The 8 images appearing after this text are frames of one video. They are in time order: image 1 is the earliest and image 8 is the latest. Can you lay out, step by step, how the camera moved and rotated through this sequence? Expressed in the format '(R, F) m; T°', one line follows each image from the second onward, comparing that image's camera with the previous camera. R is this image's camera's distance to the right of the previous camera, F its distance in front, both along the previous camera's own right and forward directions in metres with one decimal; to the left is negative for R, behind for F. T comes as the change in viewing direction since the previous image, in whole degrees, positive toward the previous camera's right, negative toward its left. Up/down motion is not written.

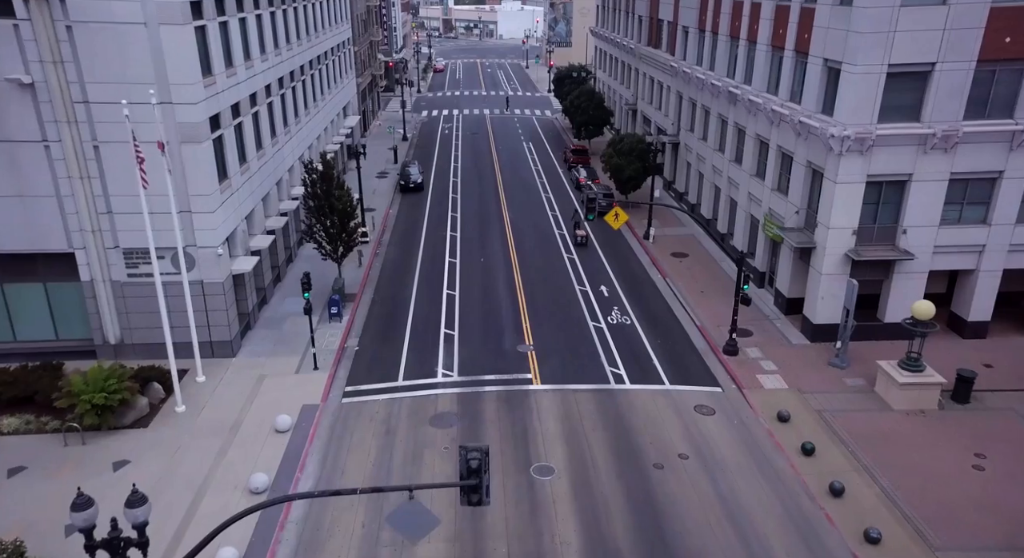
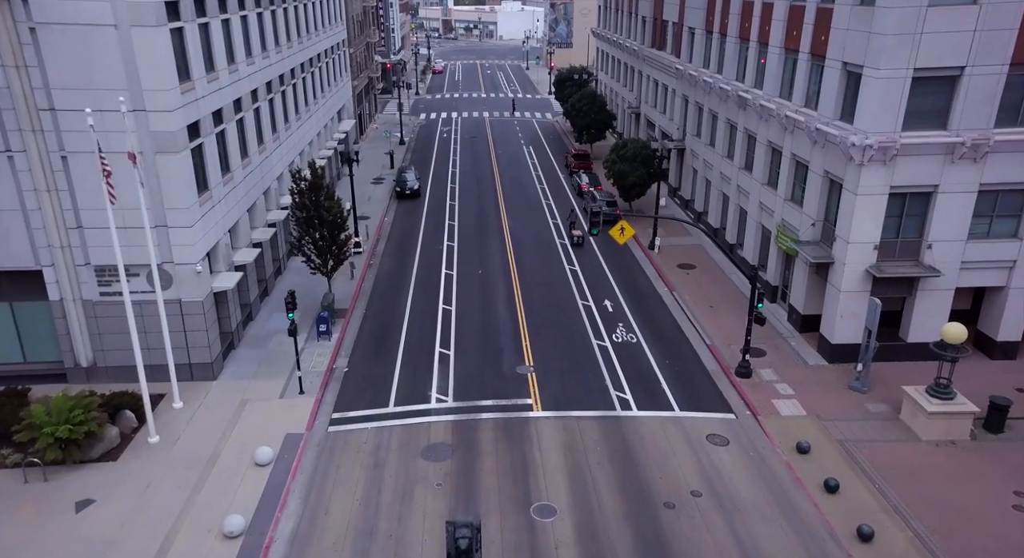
(+0.1, +1.8) m; 0°
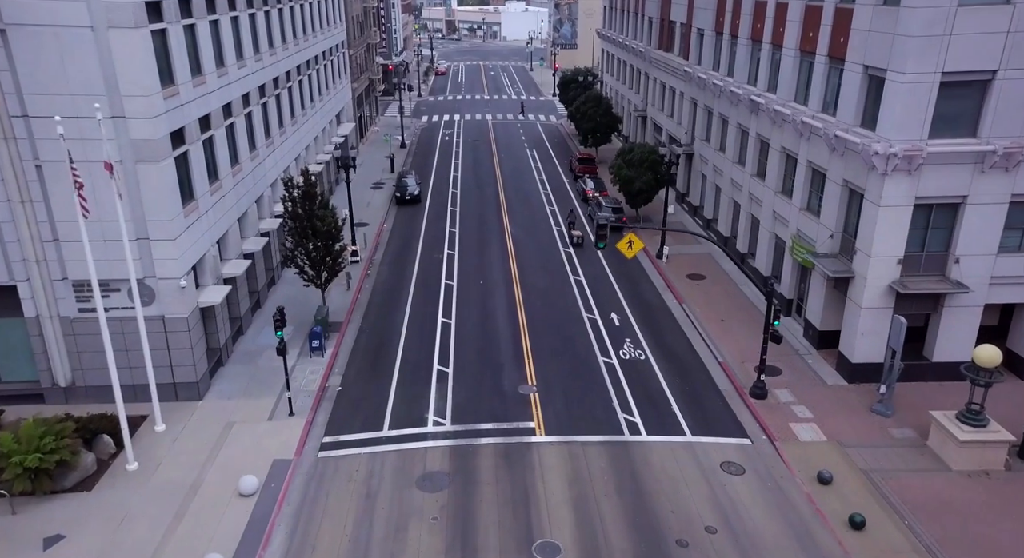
(+0.1, +1.5) m; 0°
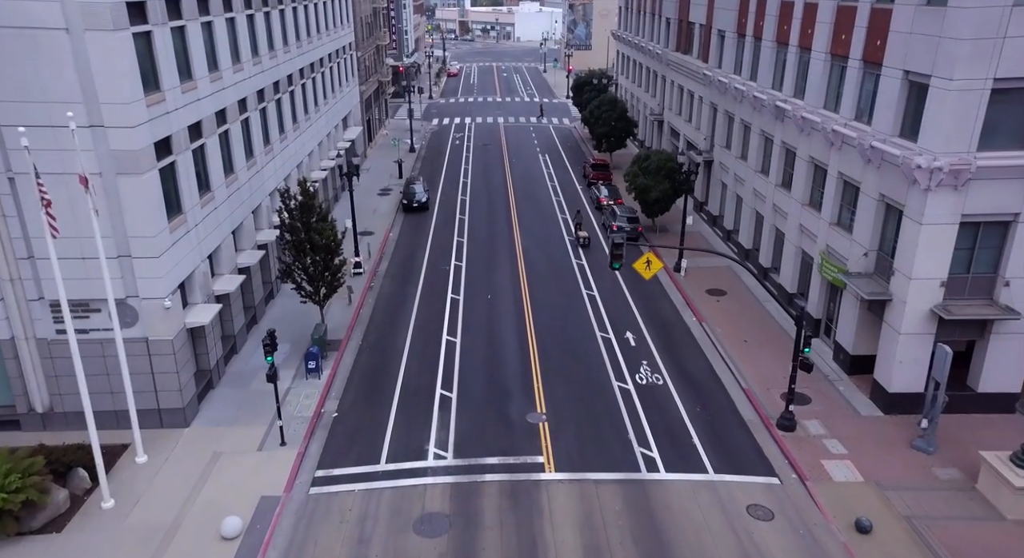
(+0.1, +1.9) m; -1°
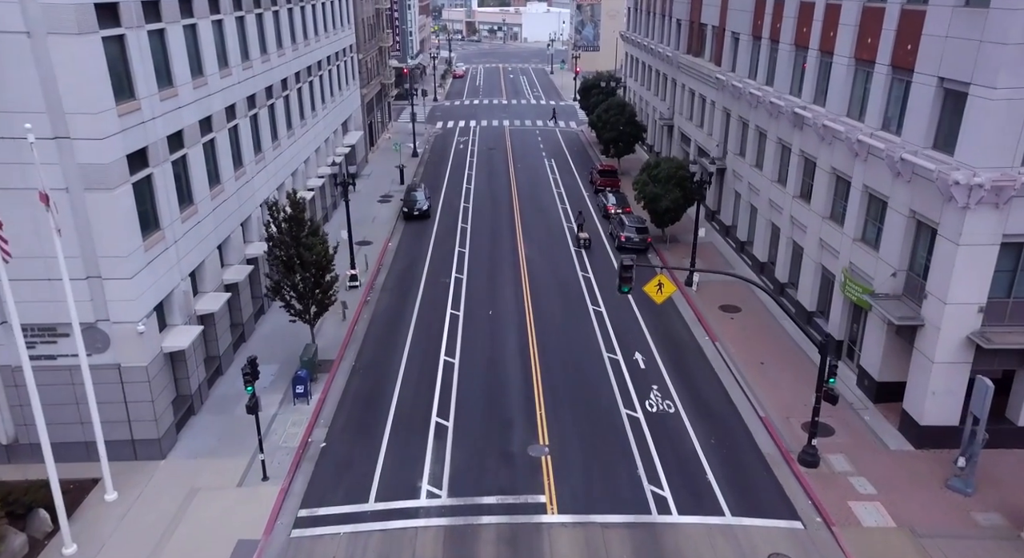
(+0.2, +1.8) m; 0°
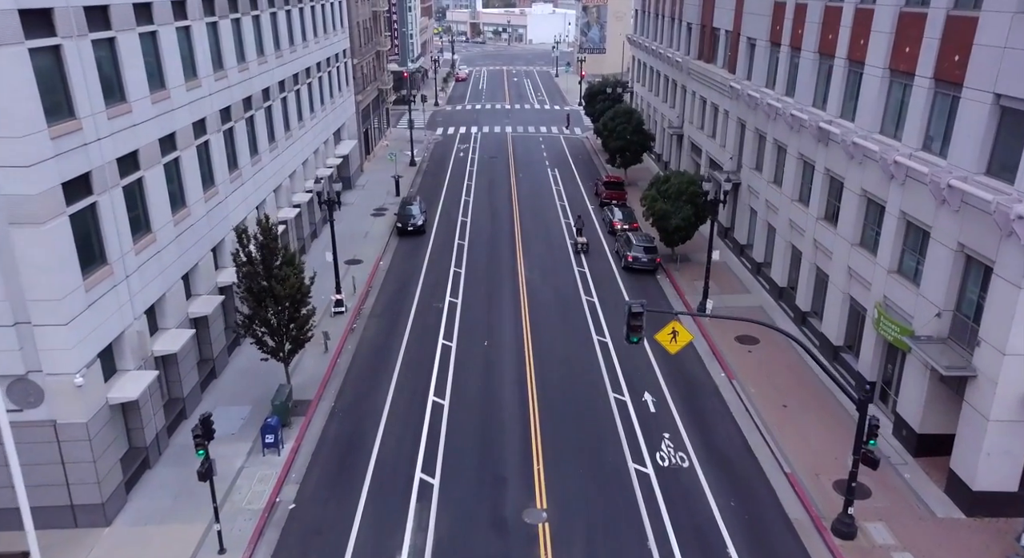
(+0.3, +2.8) m; 0°
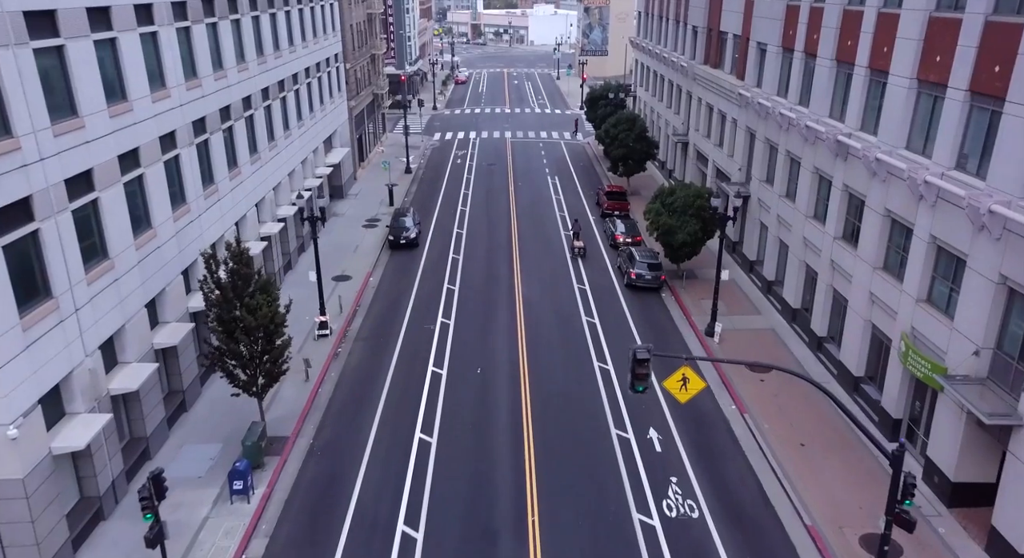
(+0.2, +2.1) m; 0°
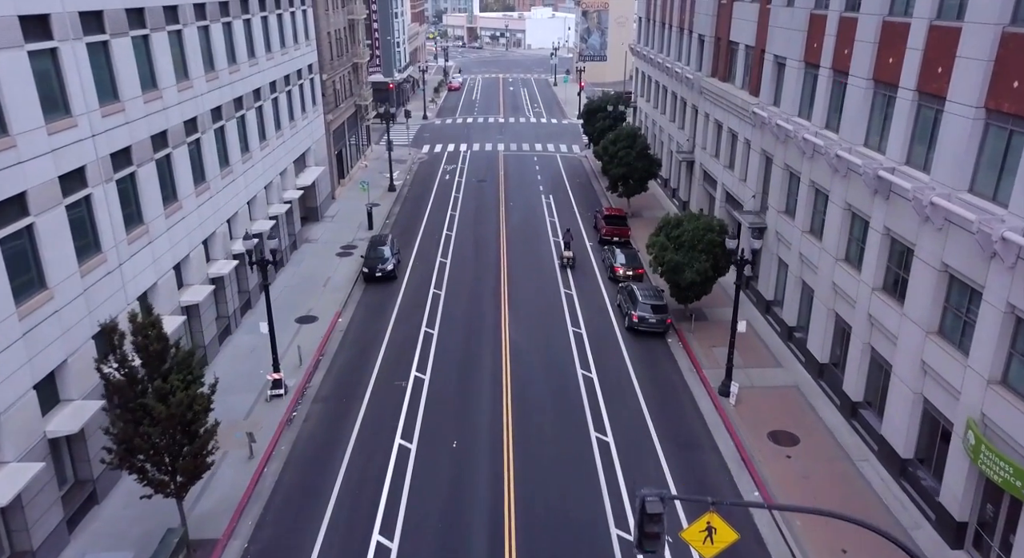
(+0.5, +4.4) m; 0°
